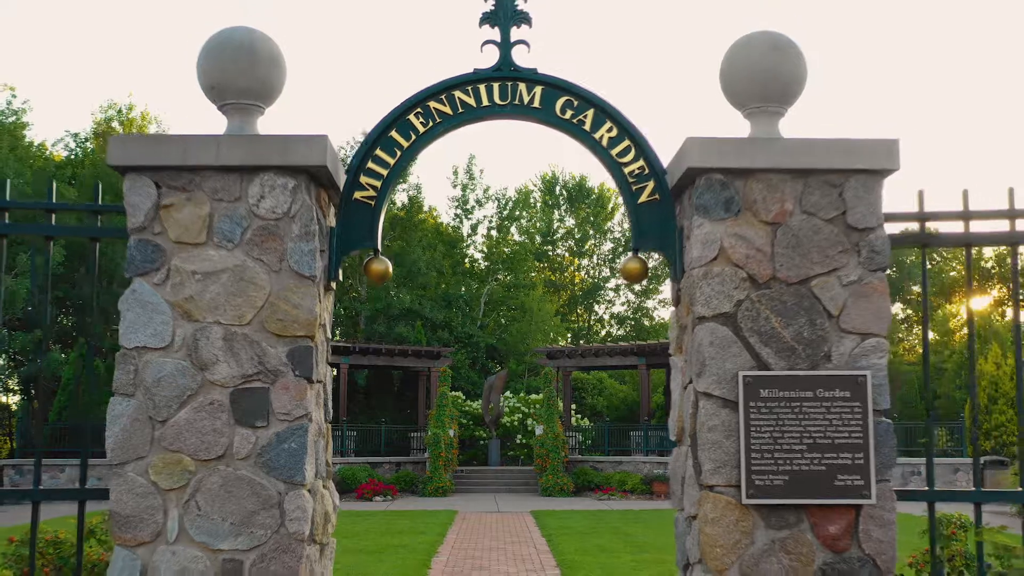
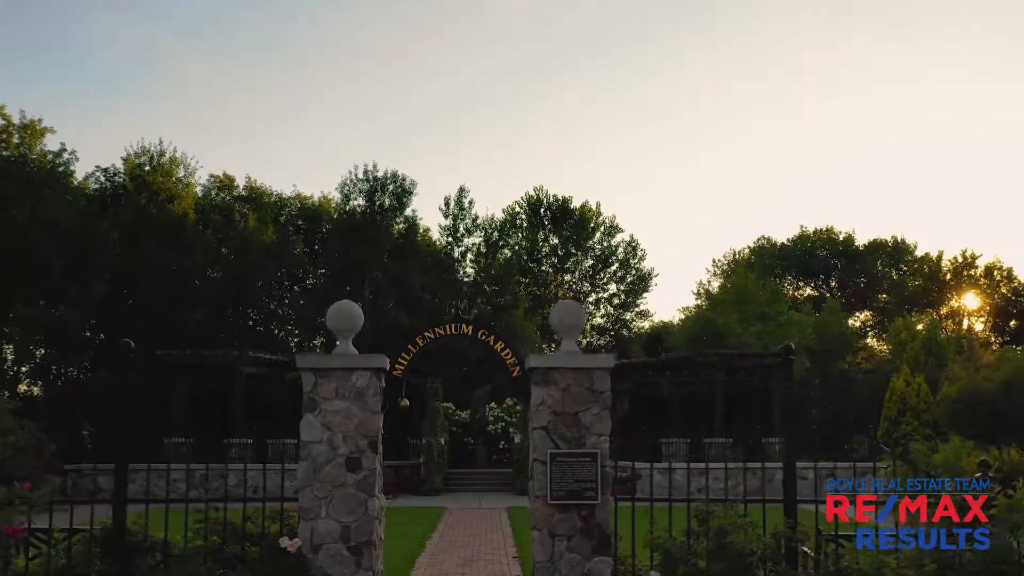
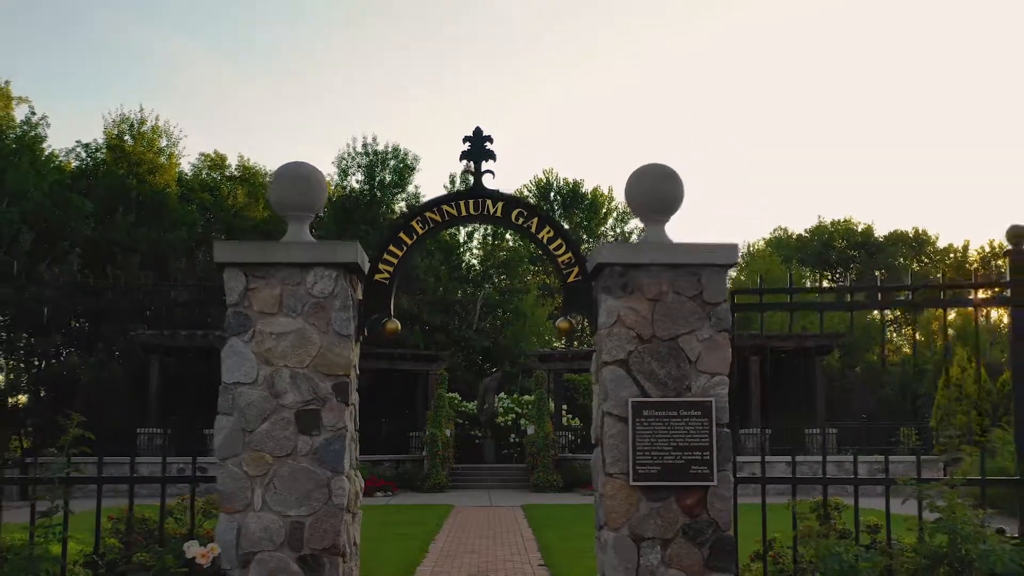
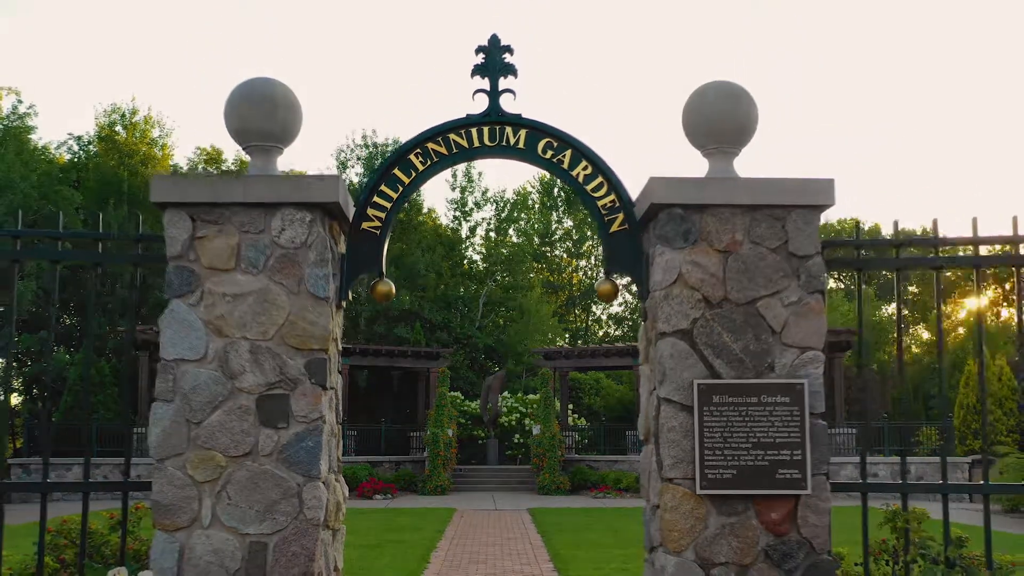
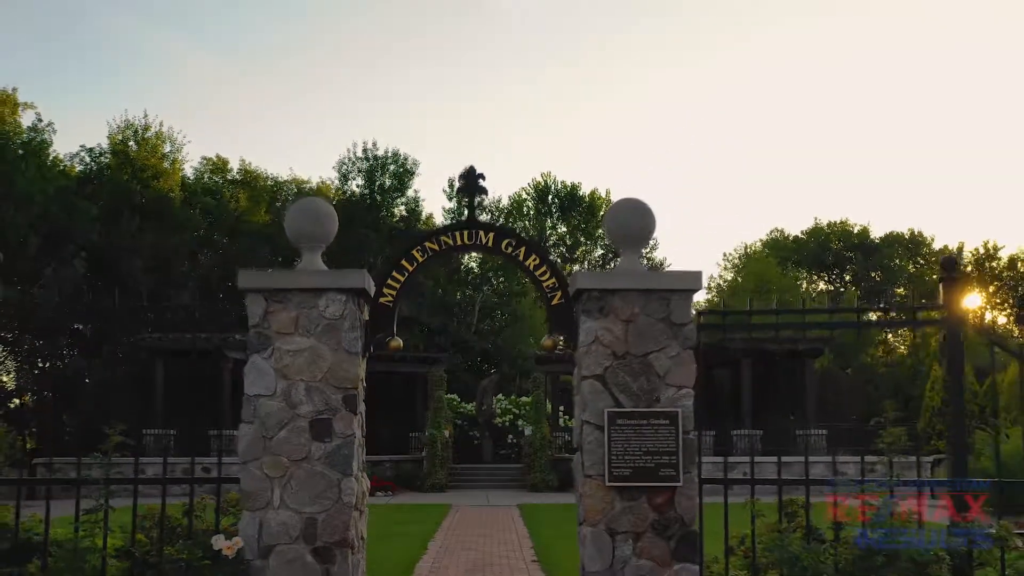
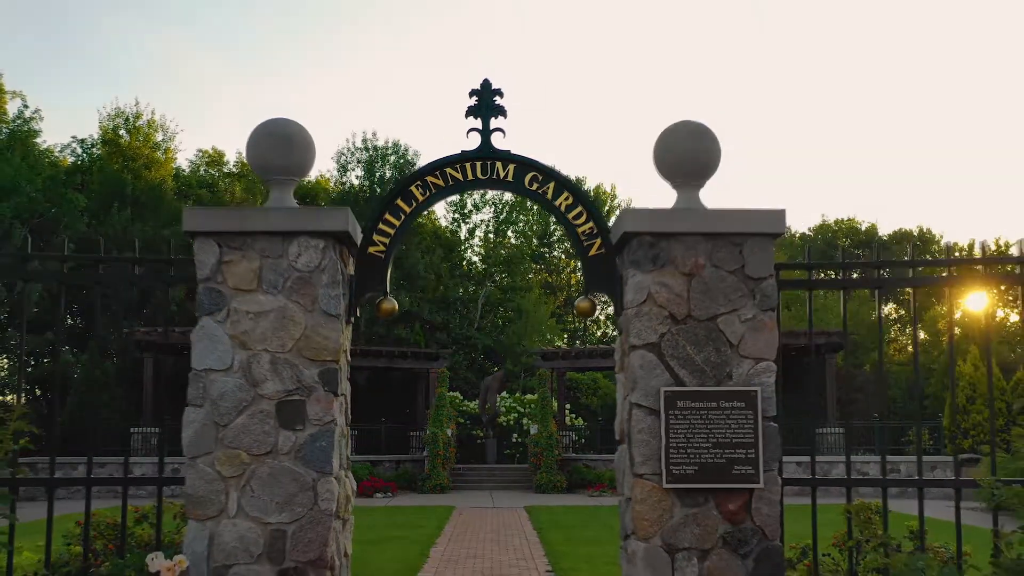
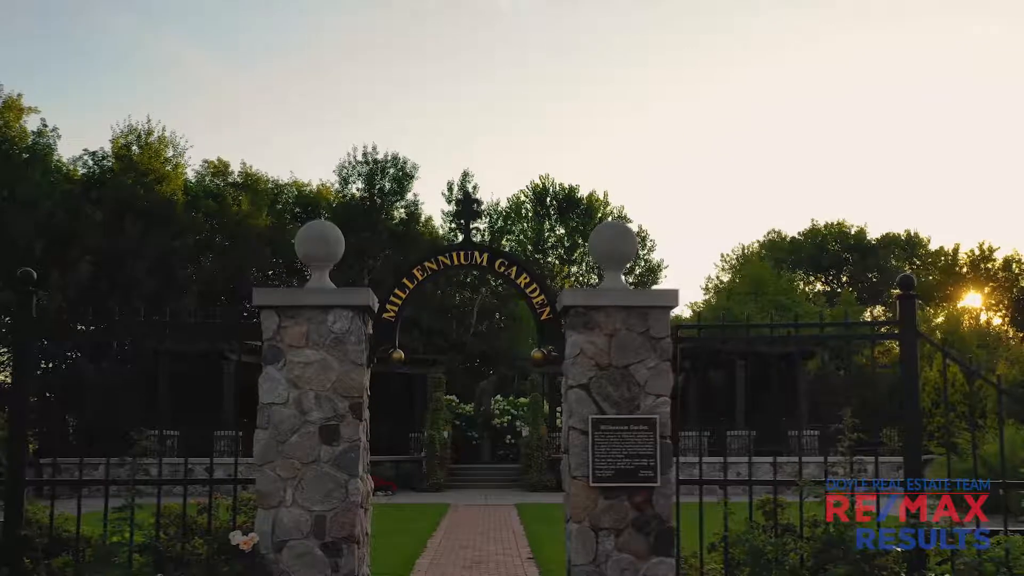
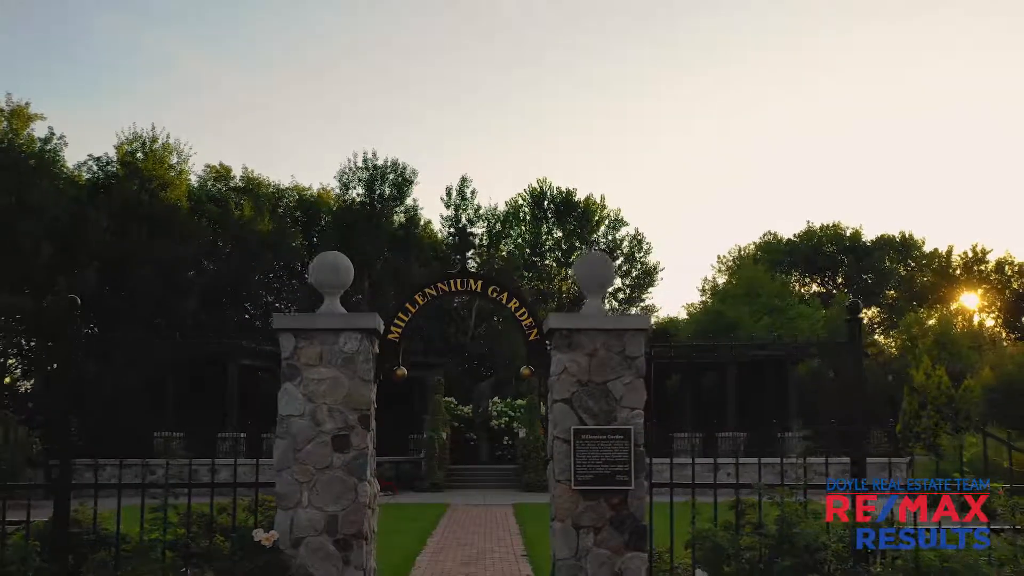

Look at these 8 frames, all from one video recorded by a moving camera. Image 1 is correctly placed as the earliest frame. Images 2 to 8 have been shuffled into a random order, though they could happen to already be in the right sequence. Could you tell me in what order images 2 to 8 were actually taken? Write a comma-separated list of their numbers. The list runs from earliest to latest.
4, 6, 3, 5, 7, 8, 2
